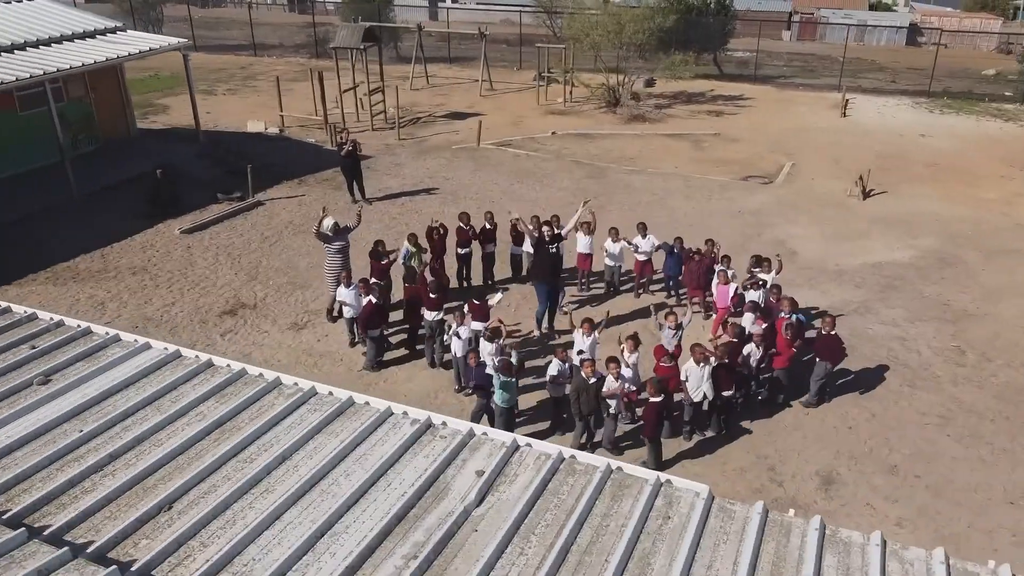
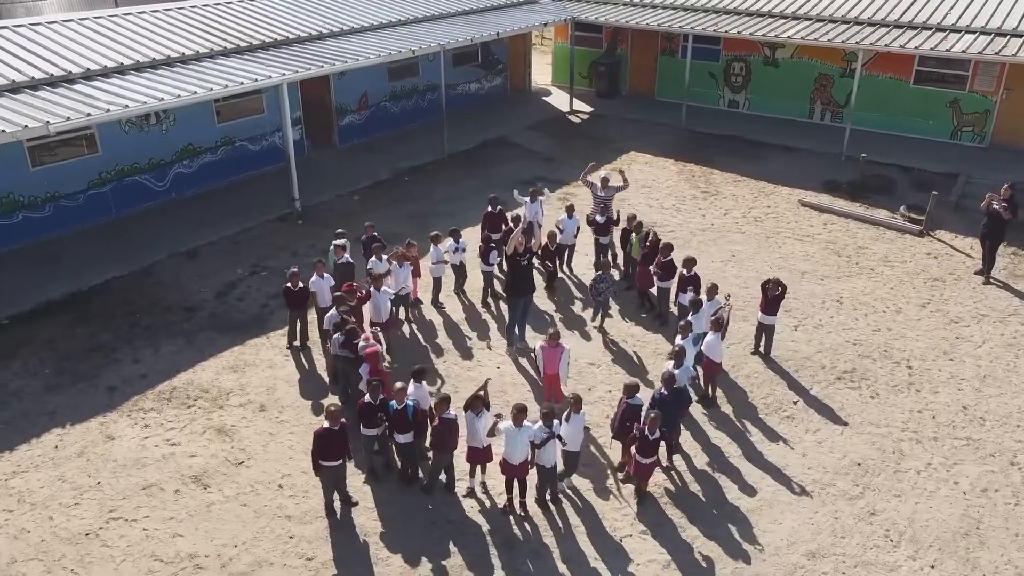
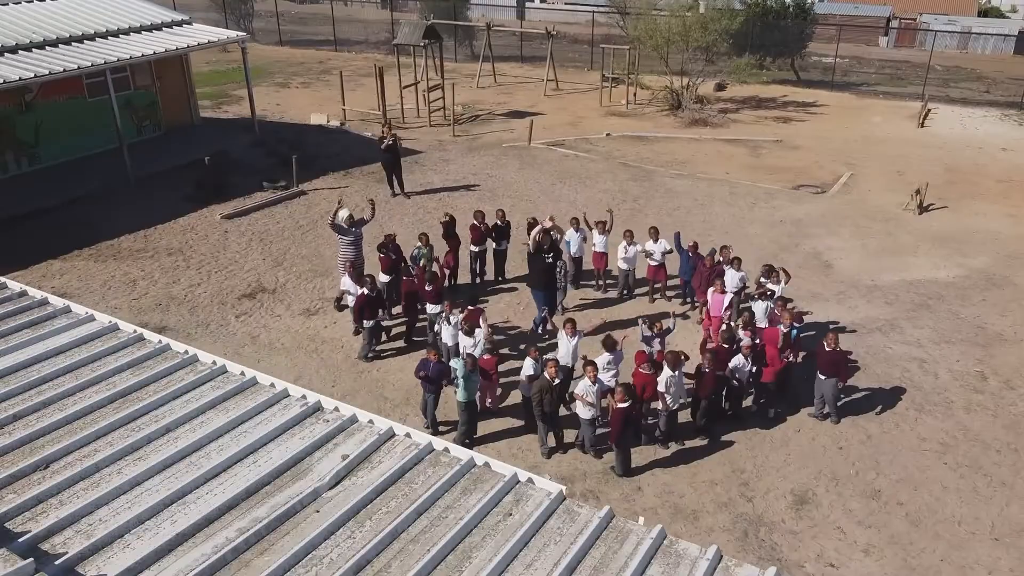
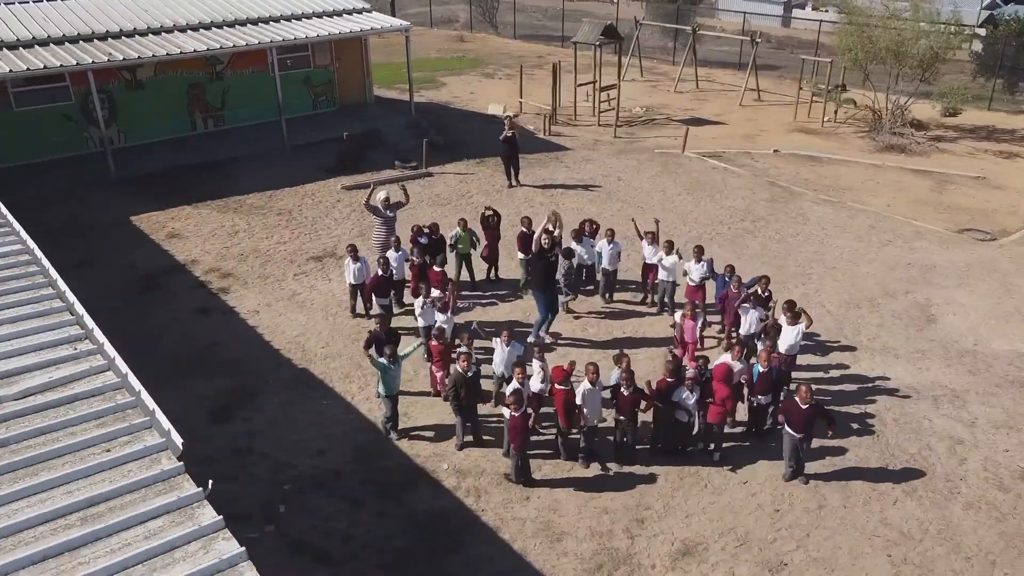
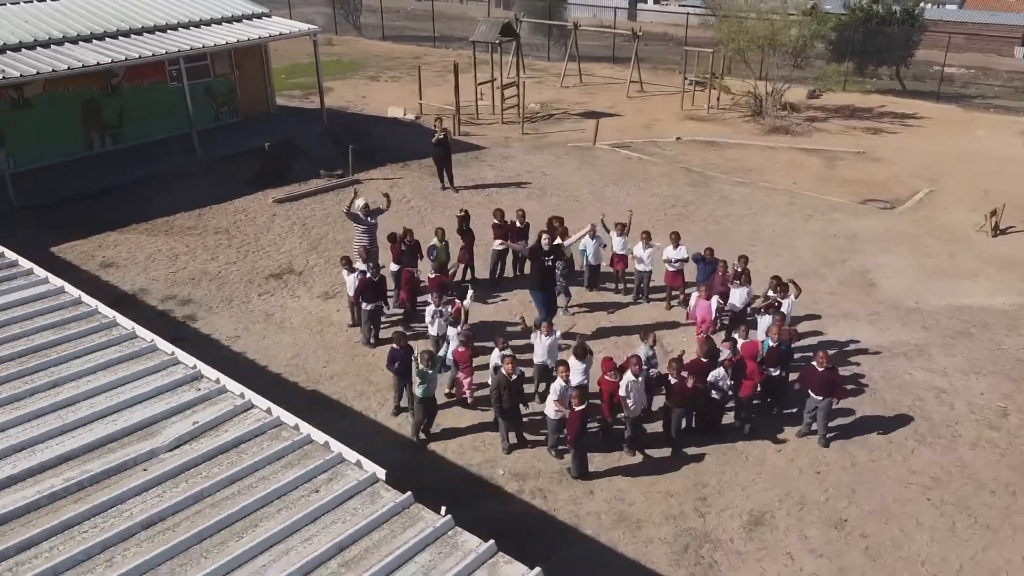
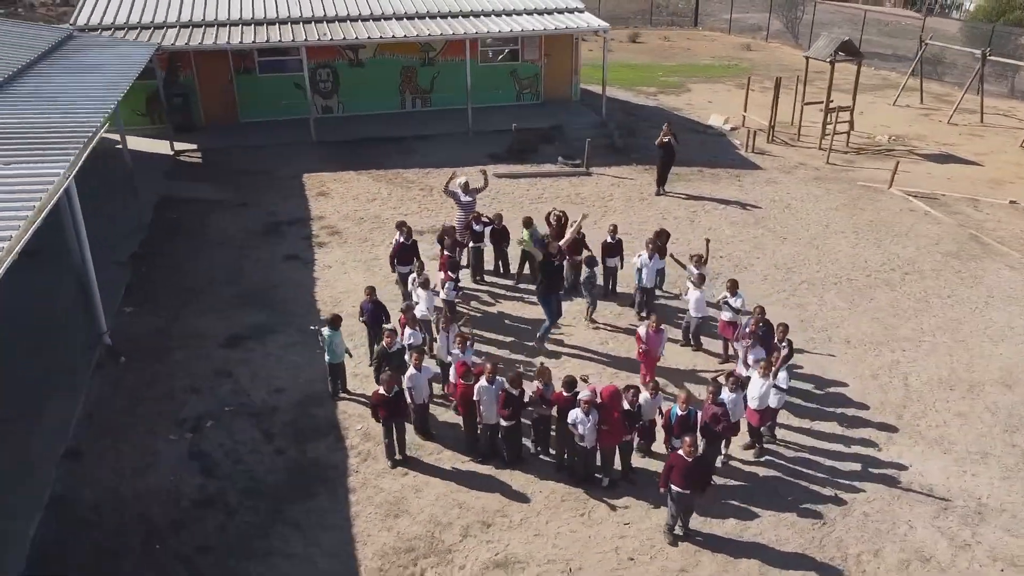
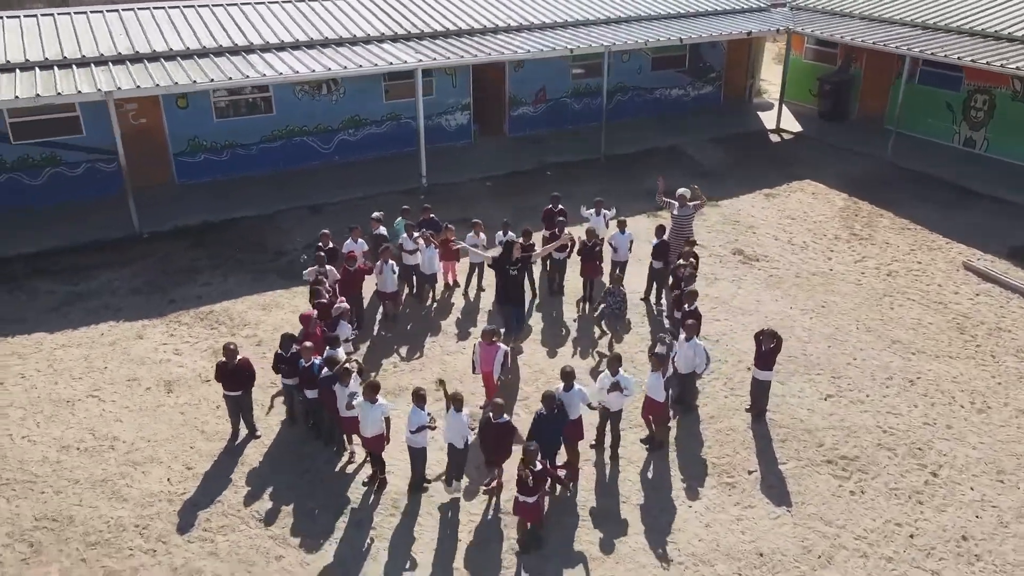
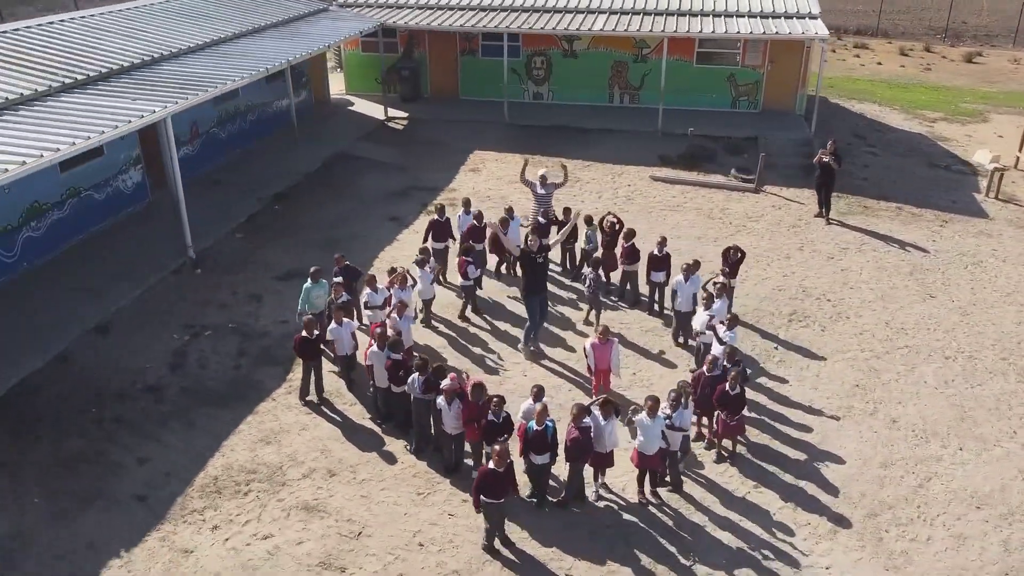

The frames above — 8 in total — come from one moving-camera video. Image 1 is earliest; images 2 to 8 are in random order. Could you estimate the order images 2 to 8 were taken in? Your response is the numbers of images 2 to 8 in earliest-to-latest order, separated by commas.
3, 5, 4, 6, 8, 2, 7
